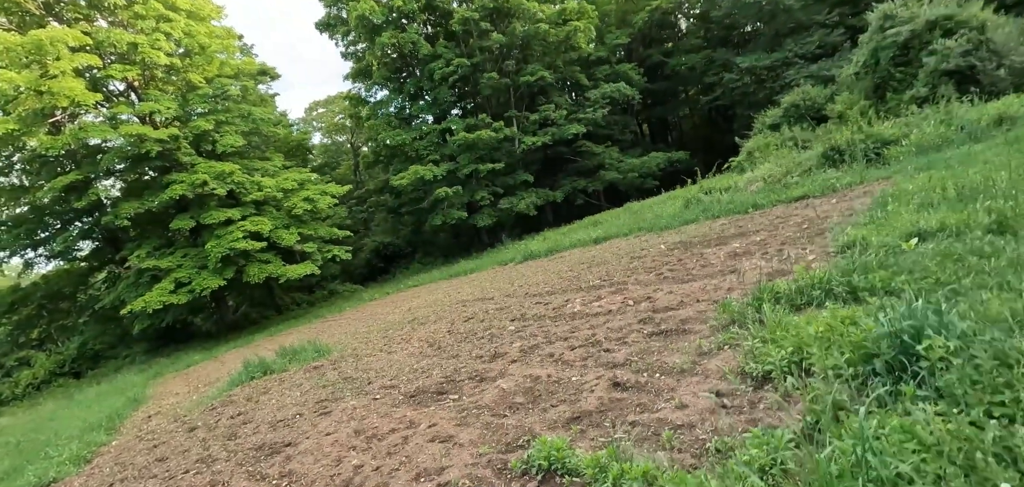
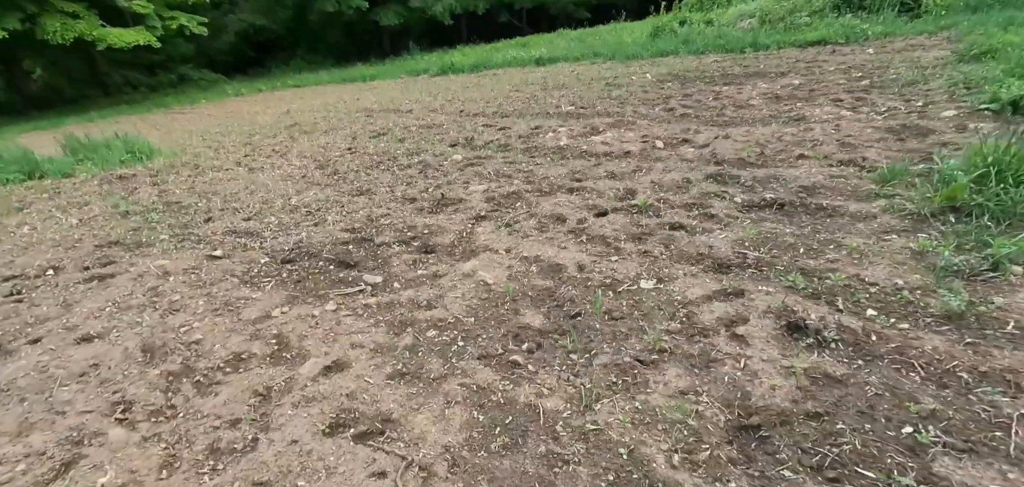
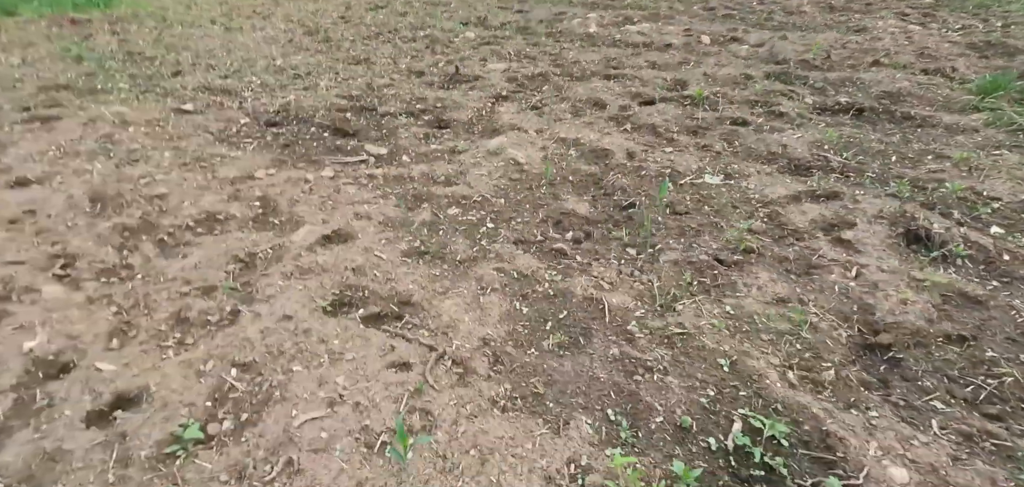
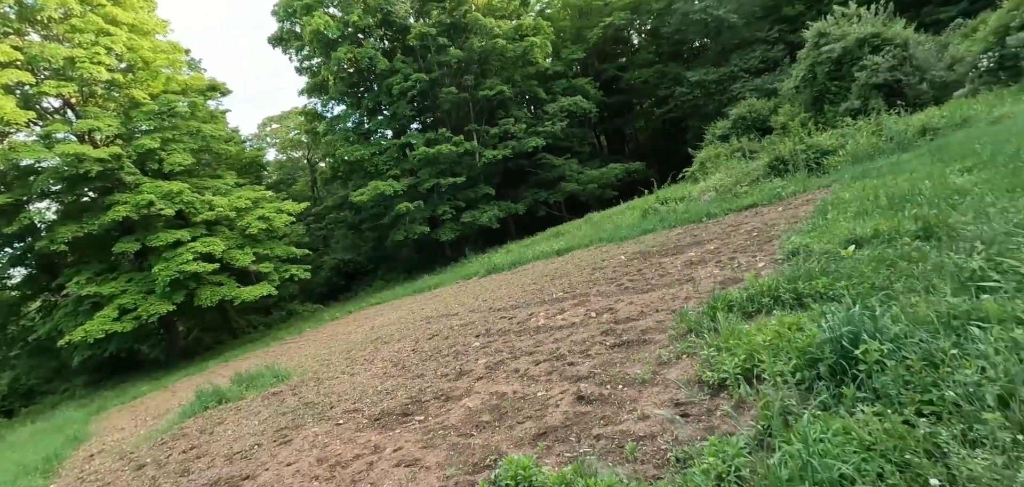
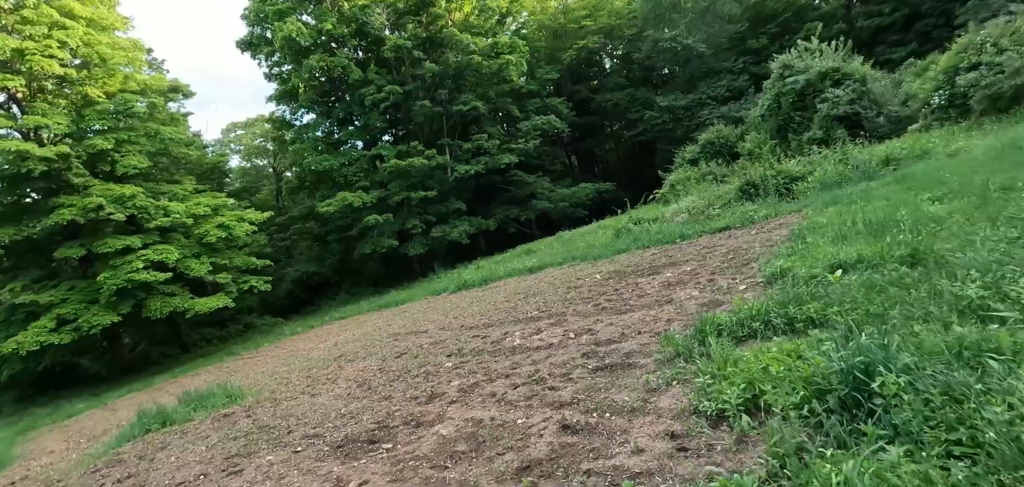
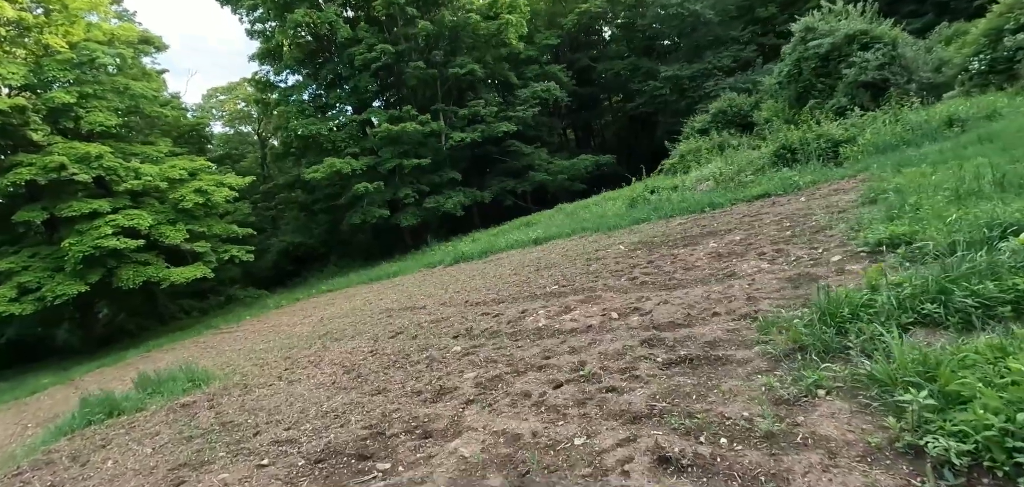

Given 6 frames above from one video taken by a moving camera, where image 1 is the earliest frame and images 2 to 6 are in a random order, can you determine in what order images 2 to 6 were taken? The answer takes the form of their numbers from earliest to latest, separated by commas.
4, 5, 6, 2, 3
